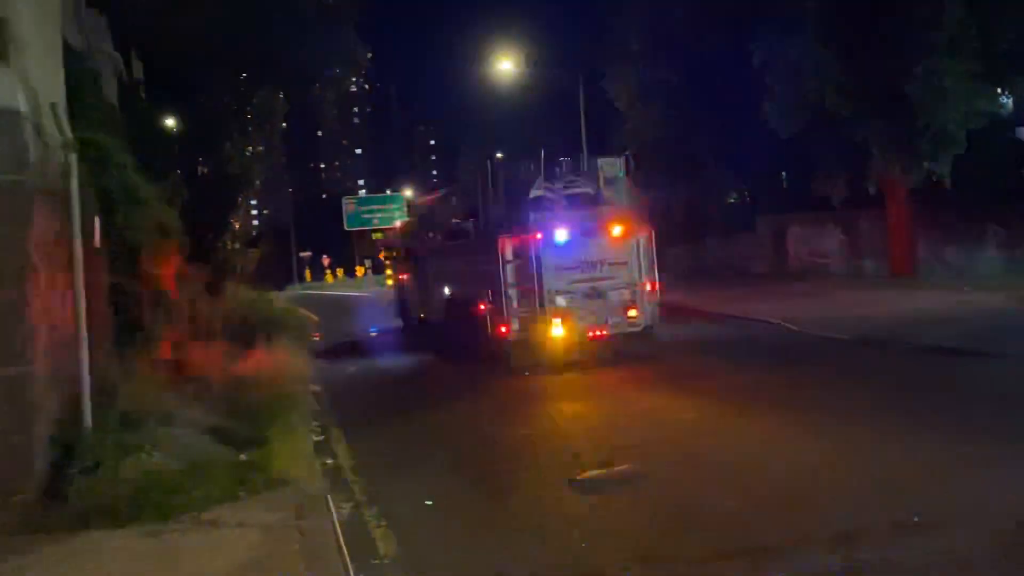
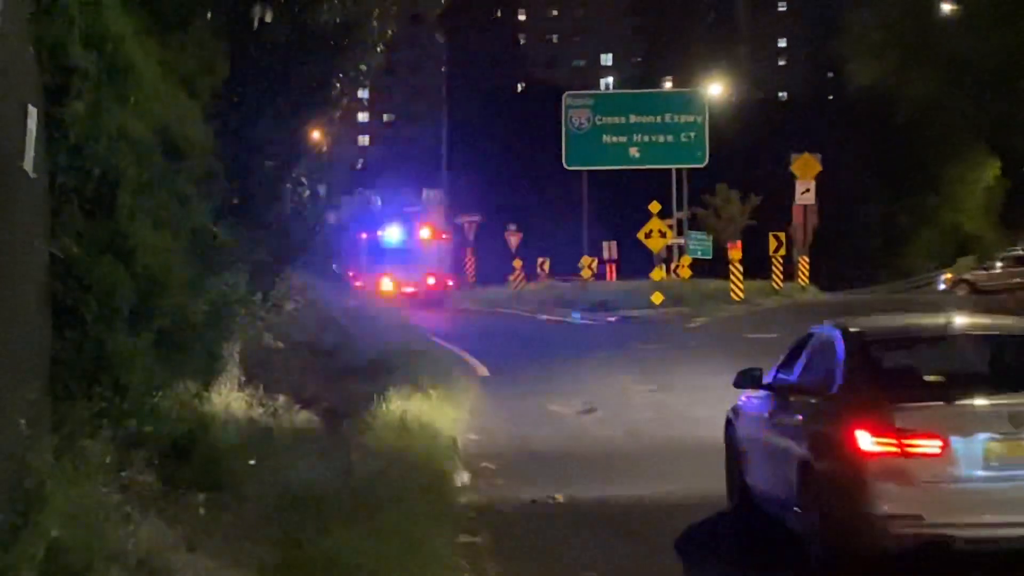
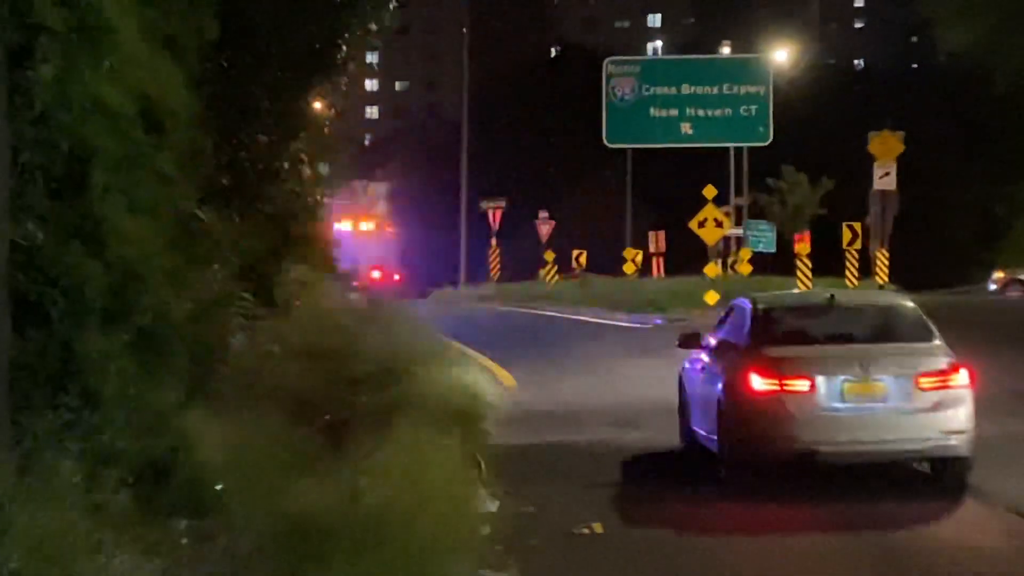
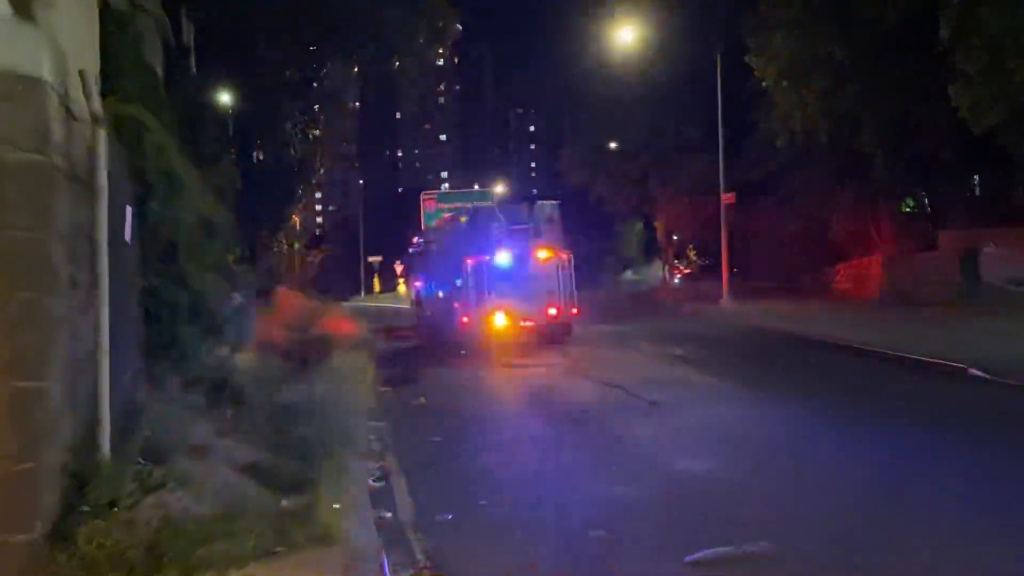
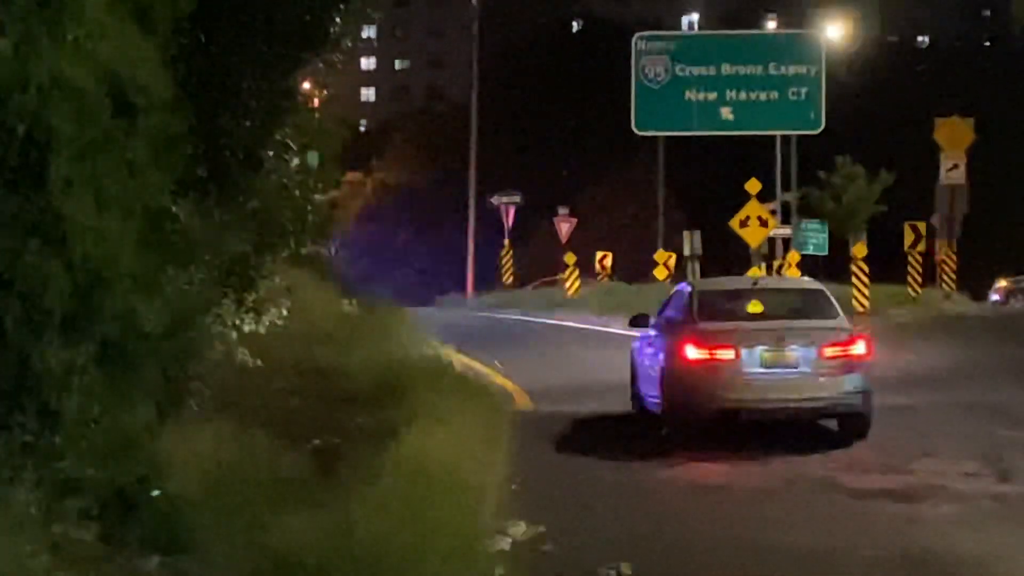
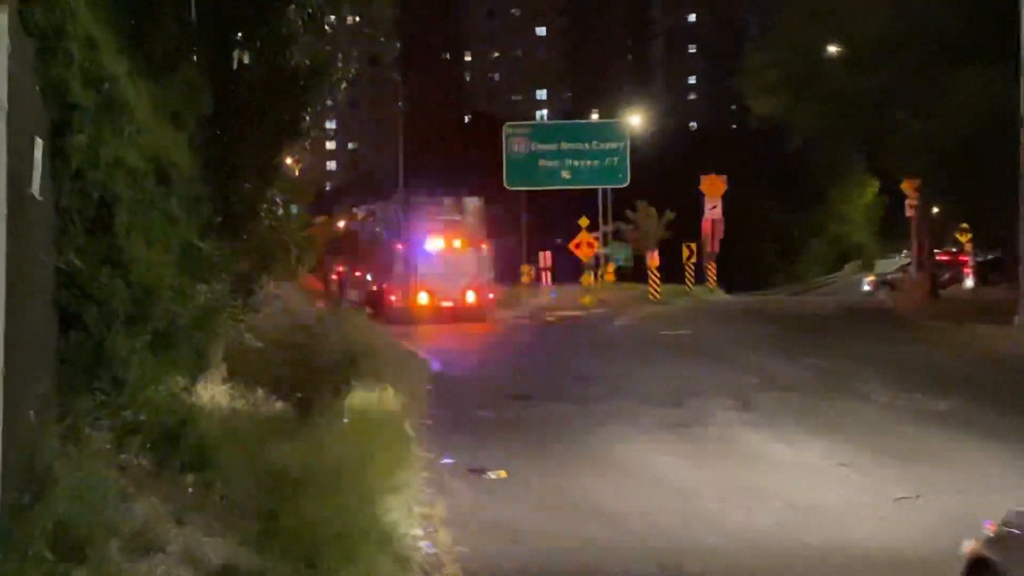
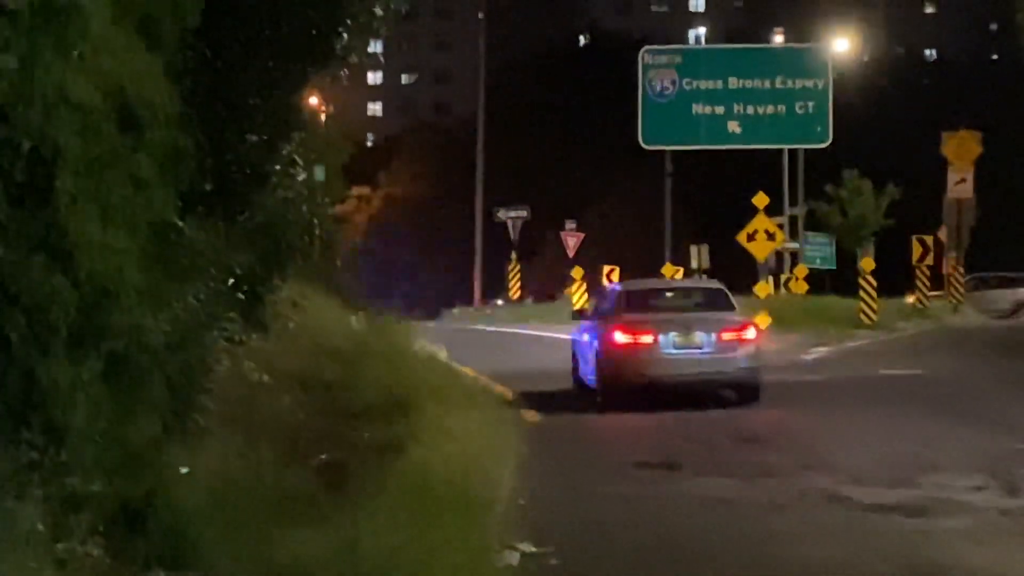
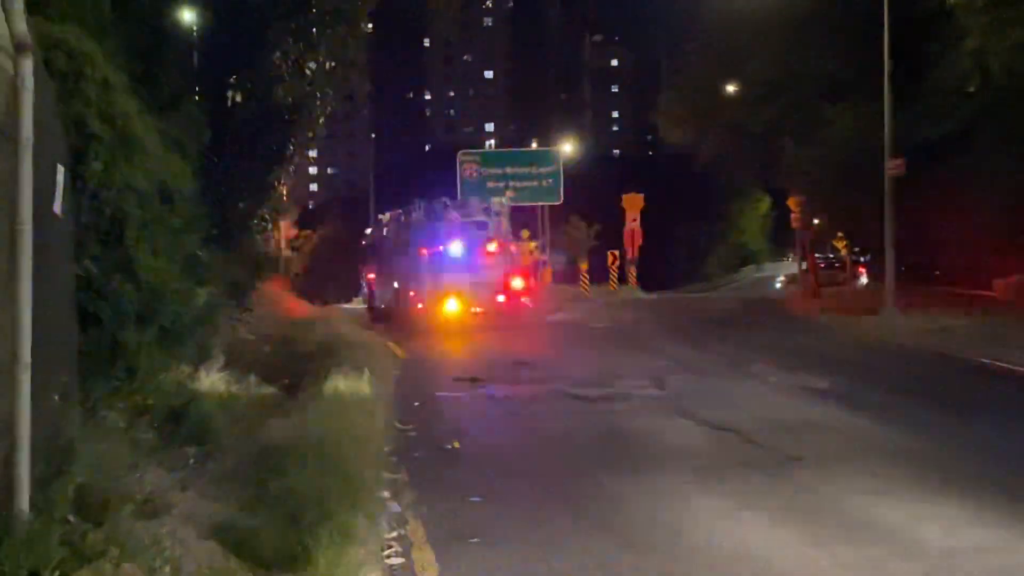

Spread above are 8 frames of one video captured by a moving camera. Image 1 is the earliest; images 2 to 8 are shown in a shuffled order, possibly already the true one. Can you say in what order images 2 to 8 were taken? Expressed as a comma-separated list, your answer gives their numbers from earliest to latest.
4, 8, 6, 2, 3, 5, 7
